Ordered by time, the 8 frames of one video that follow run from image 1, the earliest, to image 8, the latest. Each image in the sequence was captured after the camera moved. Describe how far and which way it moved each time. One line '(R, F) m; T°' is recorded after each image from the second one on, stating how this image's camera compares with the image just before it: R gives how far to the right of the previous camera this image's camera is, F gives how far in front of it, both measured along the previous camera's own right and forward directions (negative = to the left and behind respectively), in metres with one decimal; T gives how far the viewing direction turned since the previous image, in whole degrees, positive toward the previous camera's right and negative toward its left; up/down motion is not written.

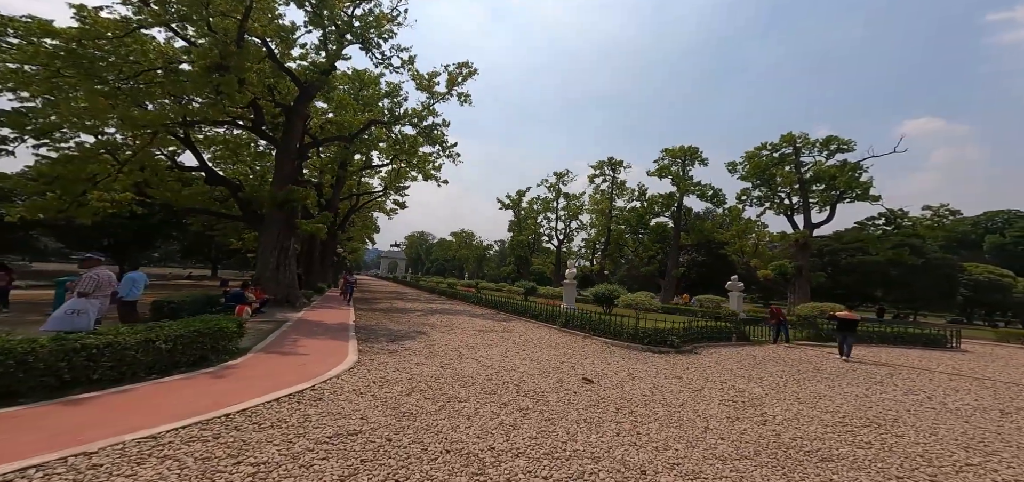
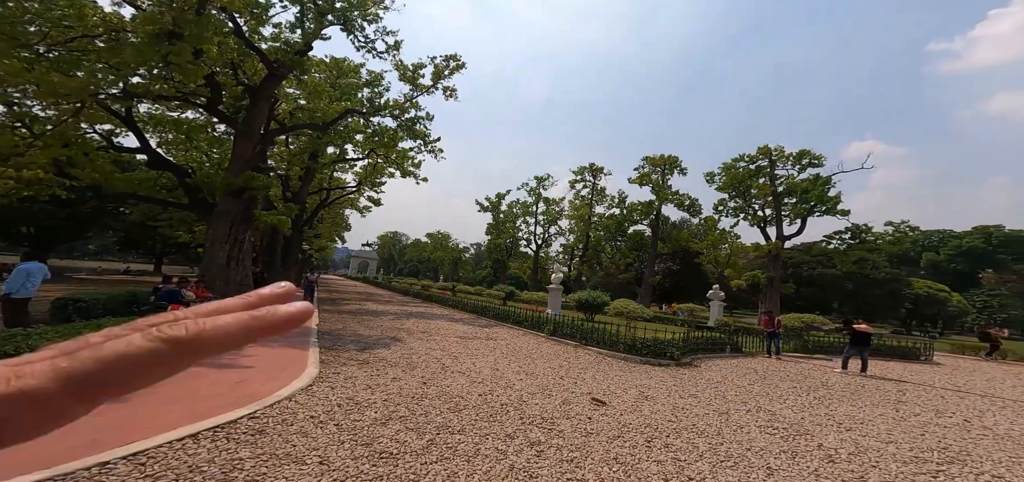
(-0.2, +0.6) m; +4°
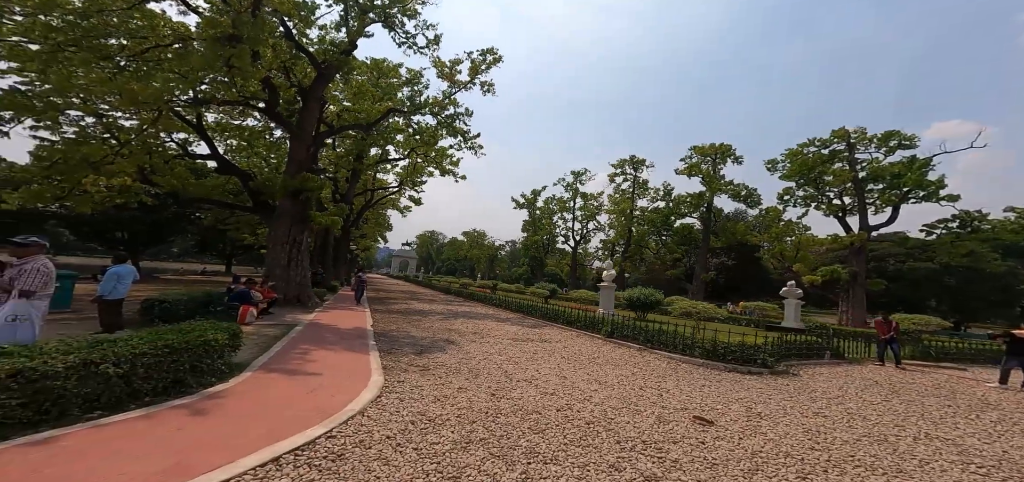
(-0.4, +0.3) m; -5°
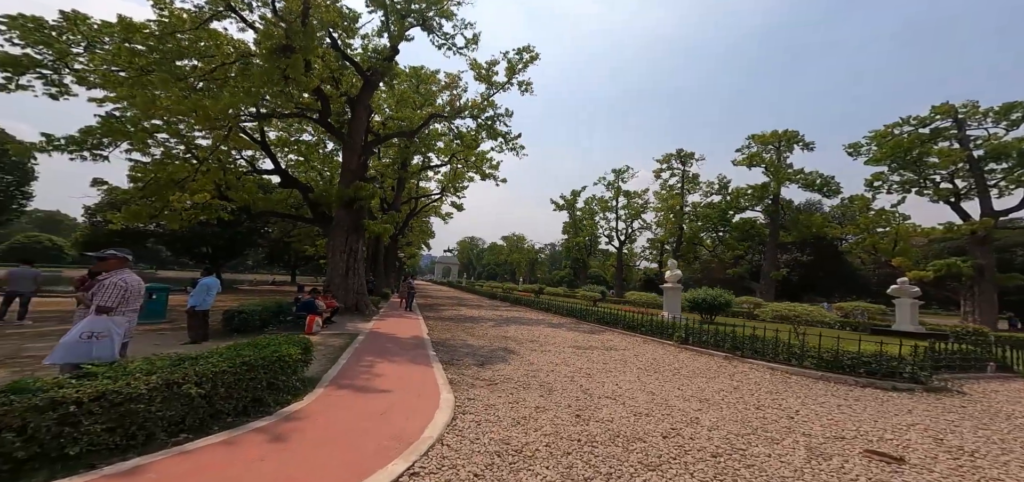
(-0.5, +0.5) m; -5°
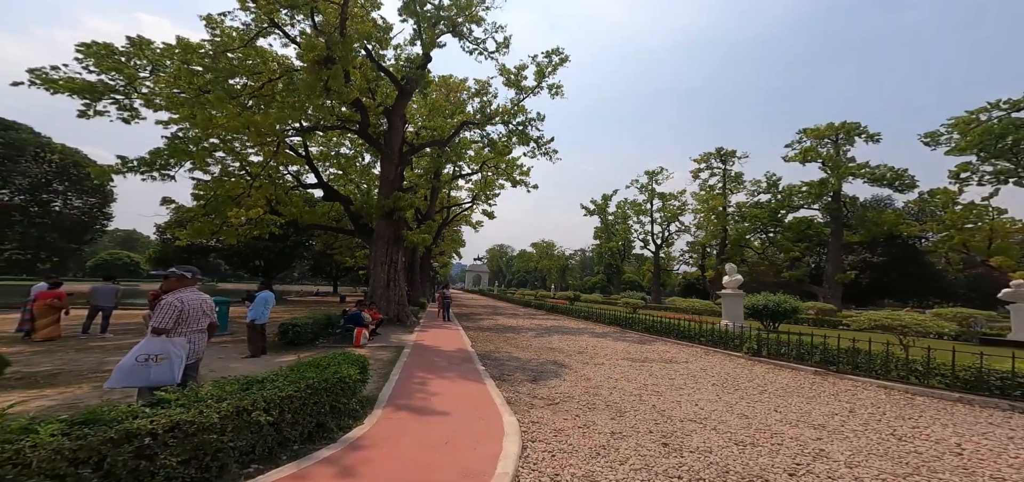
(-0.4, +0.4) m; -4°
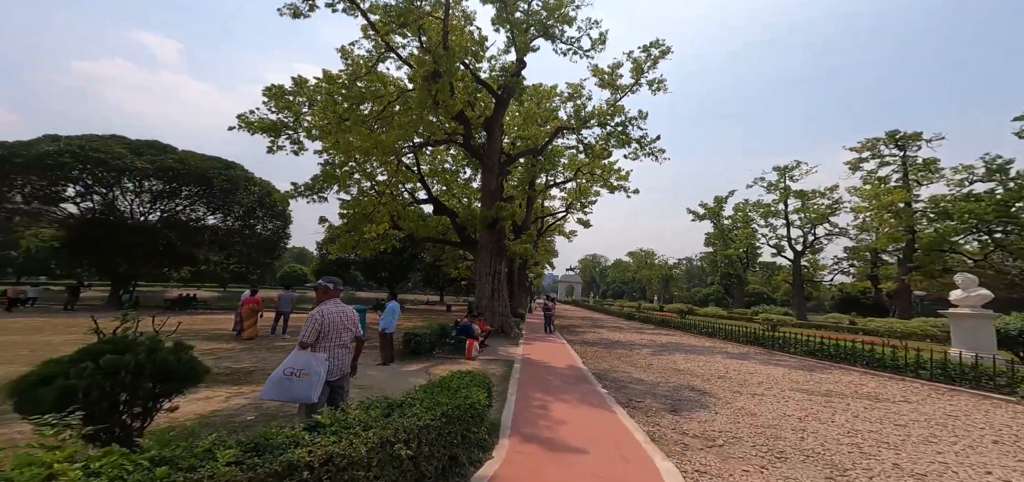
(-0.5, +1.0) m; -13°
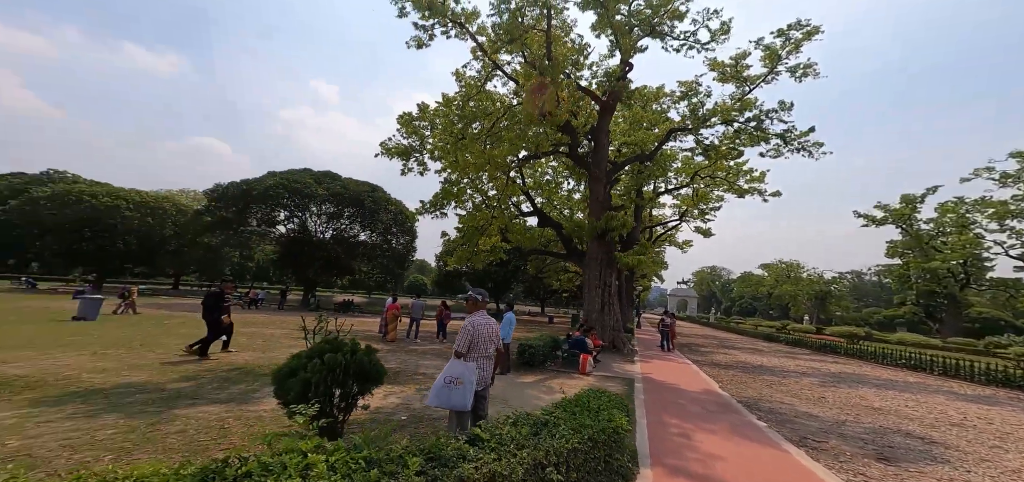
(-0.6, +0.2) m; -15°
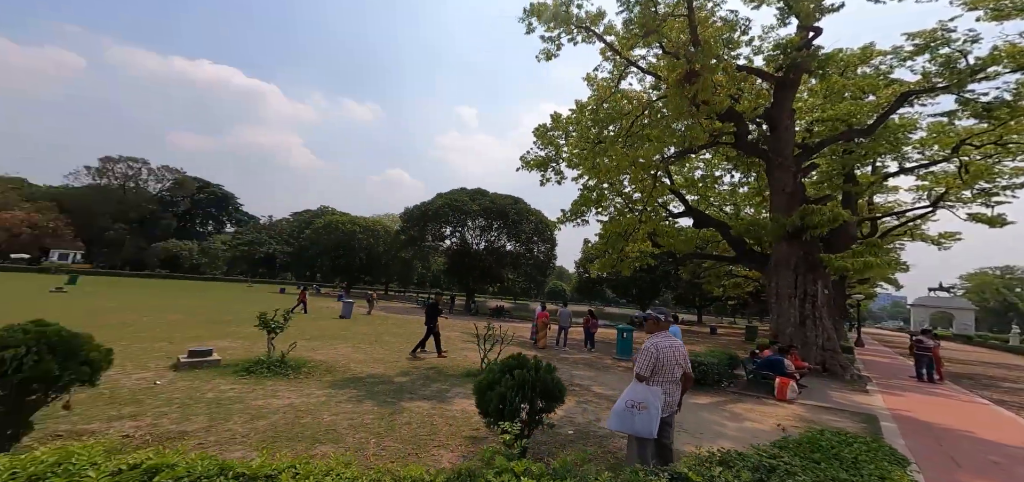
(-0.4, +0.5) m; -20°
